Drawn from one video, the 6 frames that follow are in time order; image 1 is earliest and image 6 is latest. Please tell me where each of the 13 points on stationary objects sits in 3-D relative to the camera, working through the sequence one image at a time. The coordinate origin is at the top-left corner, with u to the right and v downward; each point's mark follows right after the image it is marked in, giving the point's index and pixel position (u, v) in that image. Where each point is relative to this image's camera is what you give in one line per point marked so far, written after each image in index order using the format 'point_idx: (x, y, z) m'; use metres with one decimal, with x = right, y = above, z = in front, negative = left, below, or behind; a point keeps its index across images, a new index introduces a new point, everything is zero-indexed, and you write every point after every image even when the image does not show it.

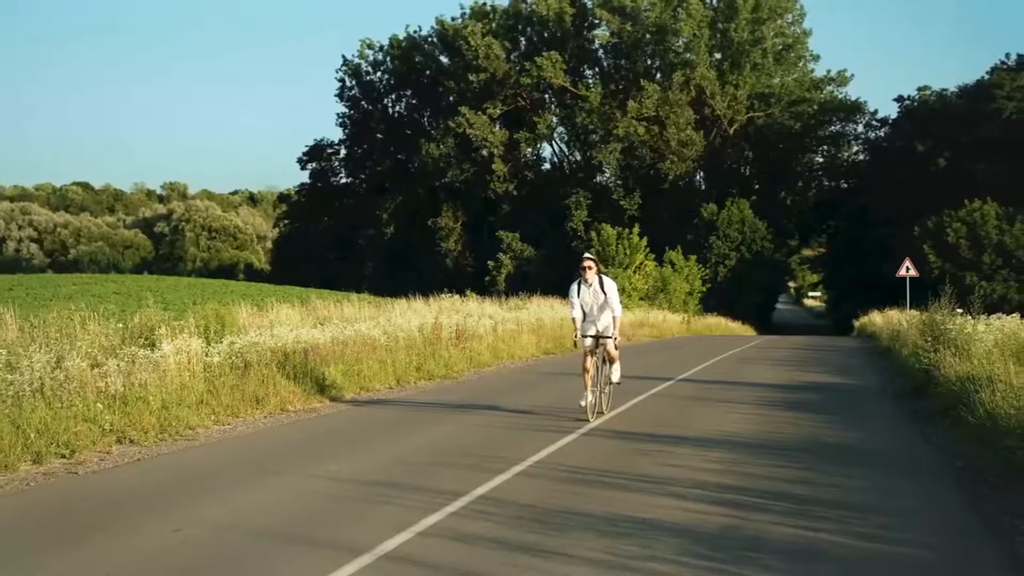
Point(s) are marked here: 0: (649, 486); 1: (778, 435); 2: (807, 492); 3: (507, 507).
0: (+1.2, -1.6, +8.5) m
1: (+3.0, -1.7, +11.8) m
2: (+2.4, -1.6, +8.5) m
3: (0.0, -1.6, +7.7) m
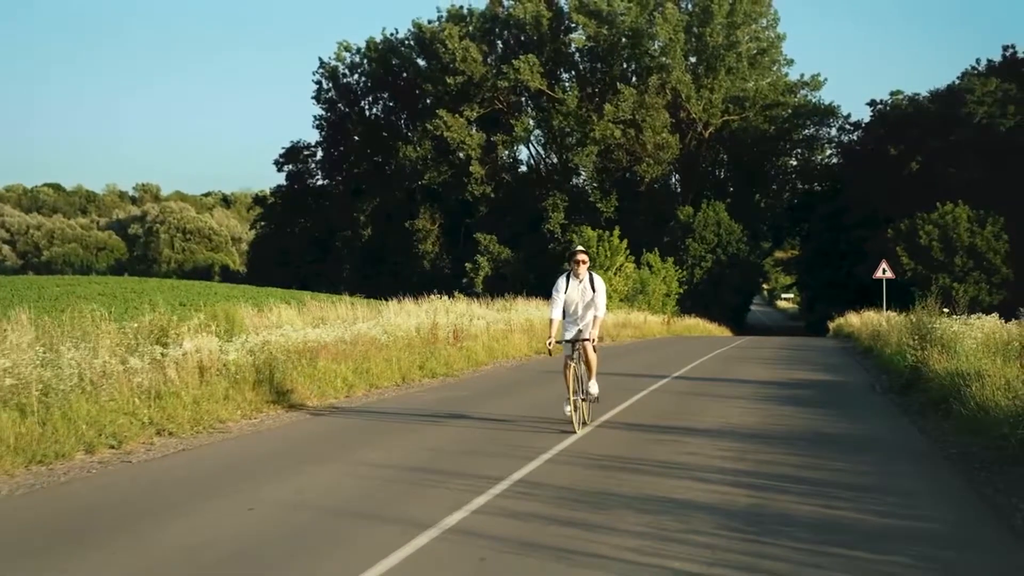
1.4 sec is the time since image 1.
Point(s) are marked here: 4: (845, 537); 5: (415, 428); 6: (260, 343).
0: (+1.4, -1.6, +9.1) m
1: (+3.2, -1.7, +12.4) m
2: (+2.7, -1.6, +9.2) m
3: (+0.3, -1.6, +8.3) m
4: (+2.2, -1.6, +6.9) m
5: (-1.2, -1.8, +12.7) m
6: (-3.9, -0.9, +16.5) m
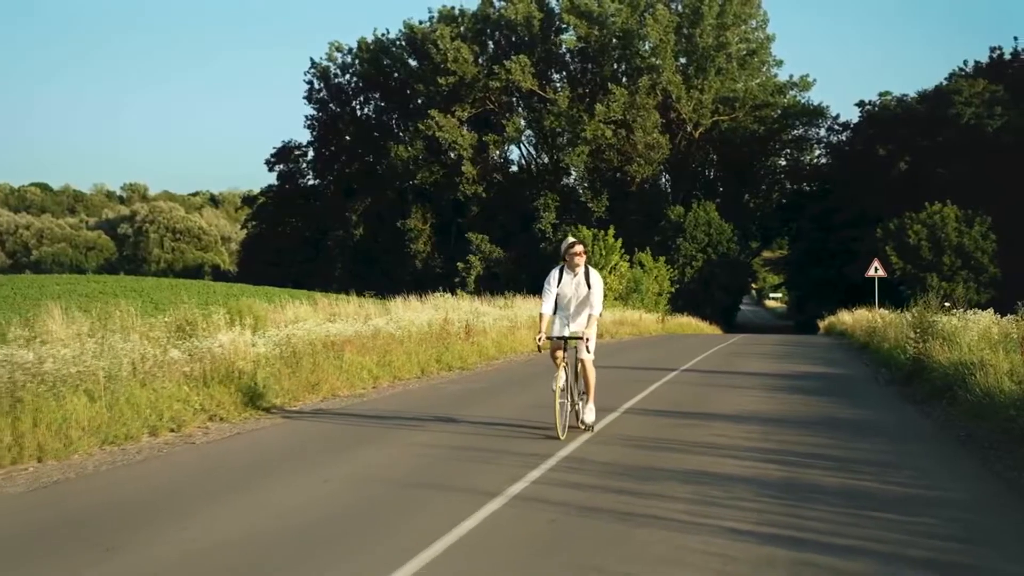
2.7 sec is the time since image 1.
0: (+1.8, -1.5, +9.8) m
1: (+3.6, -1.6, +13.1) m
2: (+3.1, -1.6, +9.8) m
3: (+0.7, -1.5, +8.9) m
4: (+2.6, -1.5, +7.6) m
5: (-0.8, -1.7, +13.3) m
6: (-3.6, -0.8, +17.1) m
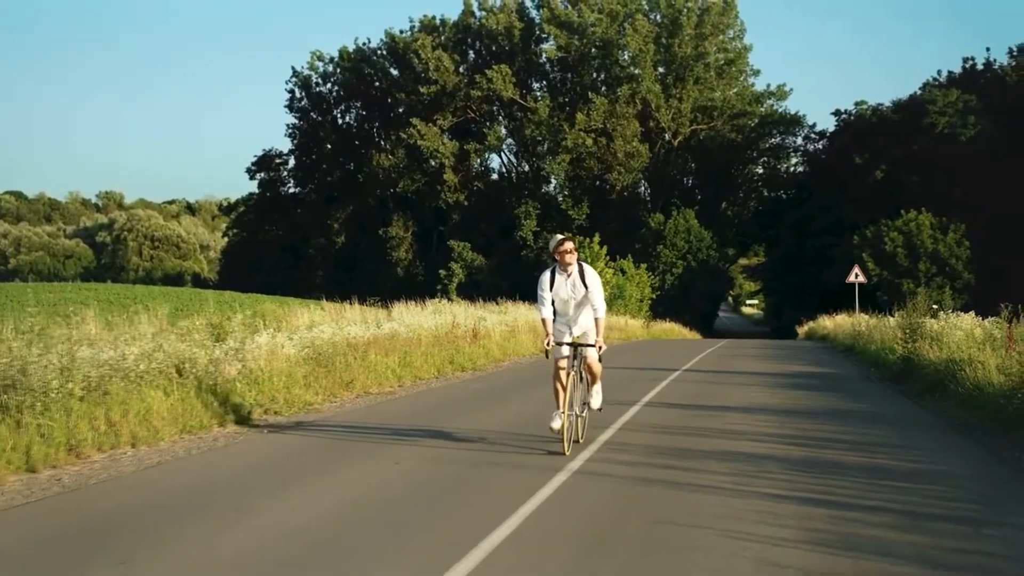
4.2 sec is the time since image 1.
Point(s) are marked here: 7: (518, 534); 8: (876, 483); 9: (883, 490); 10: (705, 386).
0: (+2.2, -1.5, +10.8) m
1: (+3.9, -1.6, +14.2) m
2: (+3.5, -1.6, +10.9) m
3: (+1.2, -1.5, +9.9) m
4: (+3.1, -1.5, +8.6) m
5: (-0.5, -1.8, +14.3) m
6: (-3.3, -0.9, +18.0) m
7: (+0.1, -1.8, +7.5) m
8: (+2.9, -1.5, +8.3) m
9: (+2.8, -1.5, +8.0) m
10: (+3.2, -1.6, +17.5) m
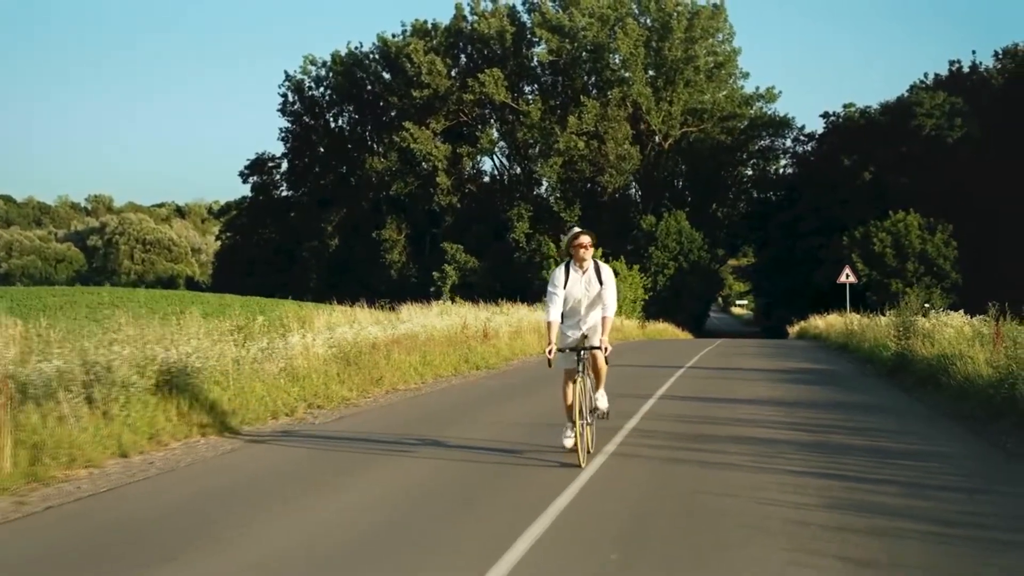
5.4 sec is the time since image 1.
0: (+2.6, -1.5, +11.8) m
1: (+4.3, -1.6, +15.2) m
2: (+3.9, -1.6, +11.9) m
3: (+1.5, -1.5, +10.9) m
4: (+3.5, -1.5, +9.6) m
5: (-0.2, -1.8, +15.2) m
6: (-3.0, -0.9, +19.0) m
7: (+0.4, -1.8, +8.4) m
8: (+3.3, -1.5, +9.3) m
9: (+3.2, -1.5, +9.0) m
10: (+3.5, -1.7, +18.6) m
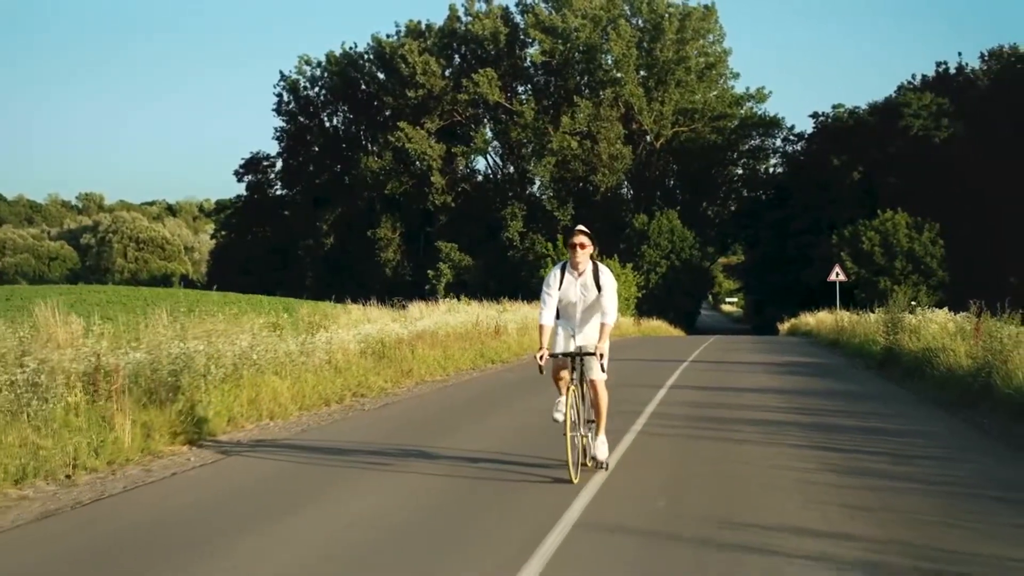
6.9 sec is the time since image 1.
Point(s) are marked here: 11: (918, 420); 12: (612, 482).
0: (+3.0, -1.5, +13.2) m
1: (+4.6, -1.6, +16.6) m
2: (+4.2, -1.6, +13.3) m
3: (+1.9, -1.5, +12.3) m
4: (+3.9, -1.5, +11.0) m
5: (+0.2, -1.8, +16.6) m
6: (-2.7, -0.9, +20.3) m
7: (+0.9, -1.8, +9.8) m
8: (+3.7, -1.5, +10.7) m
9: (+3.6, -1.5, +10.4) m
10: (+3.8, -1.6, +20.0) m
11: (+4.7, -1.6, +12.1) m
12: (+0.9, -1.8, +9.6) m
